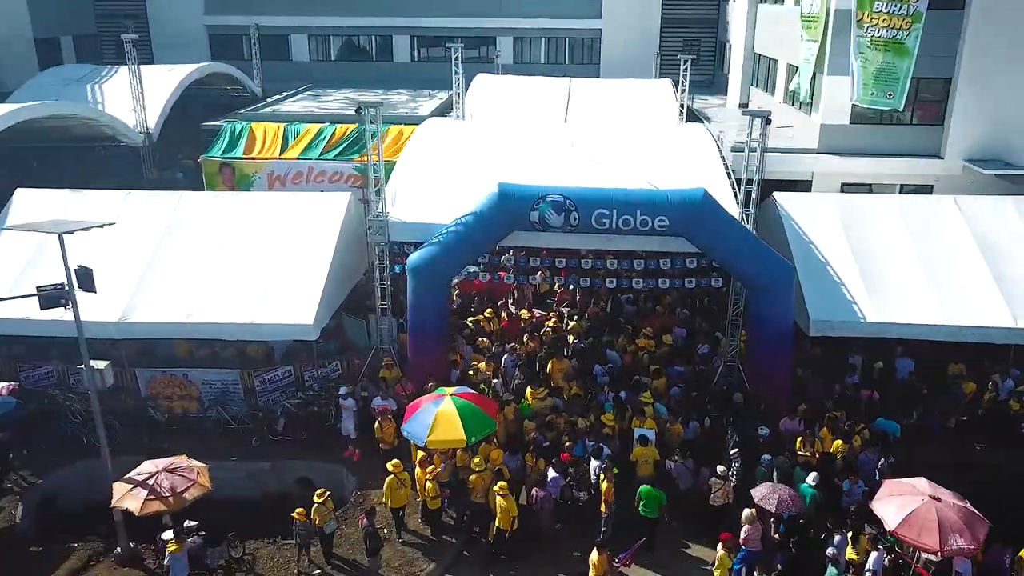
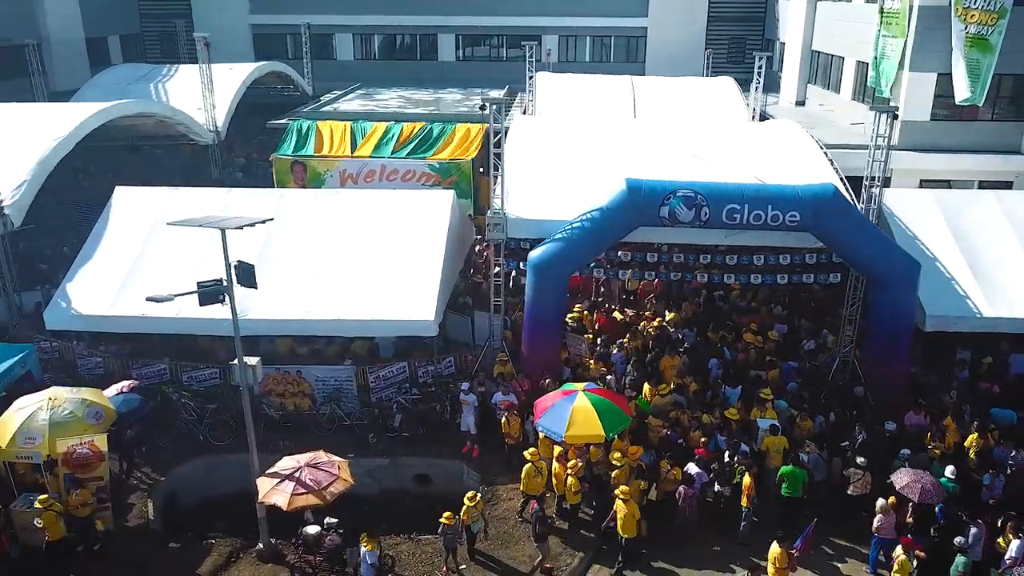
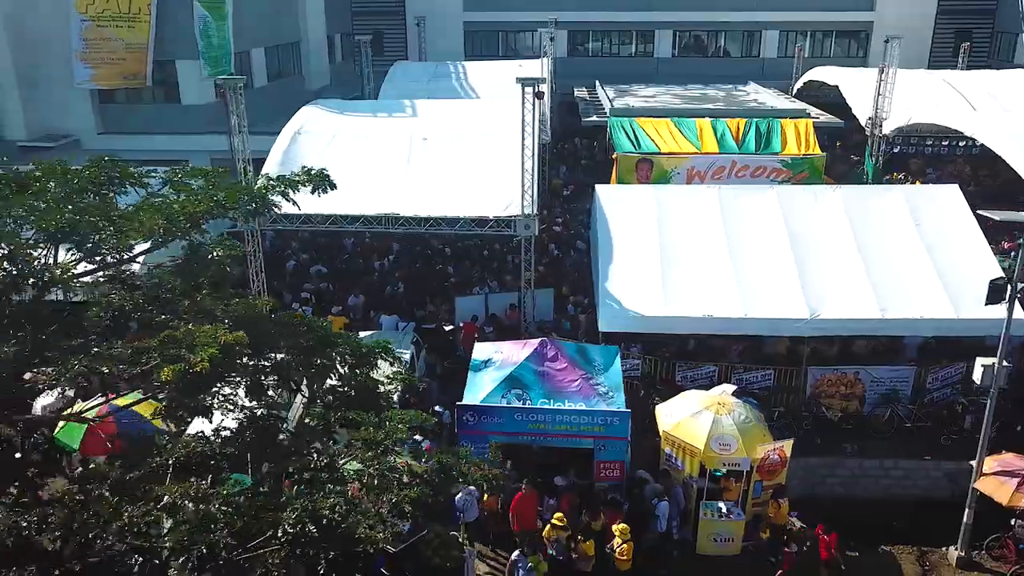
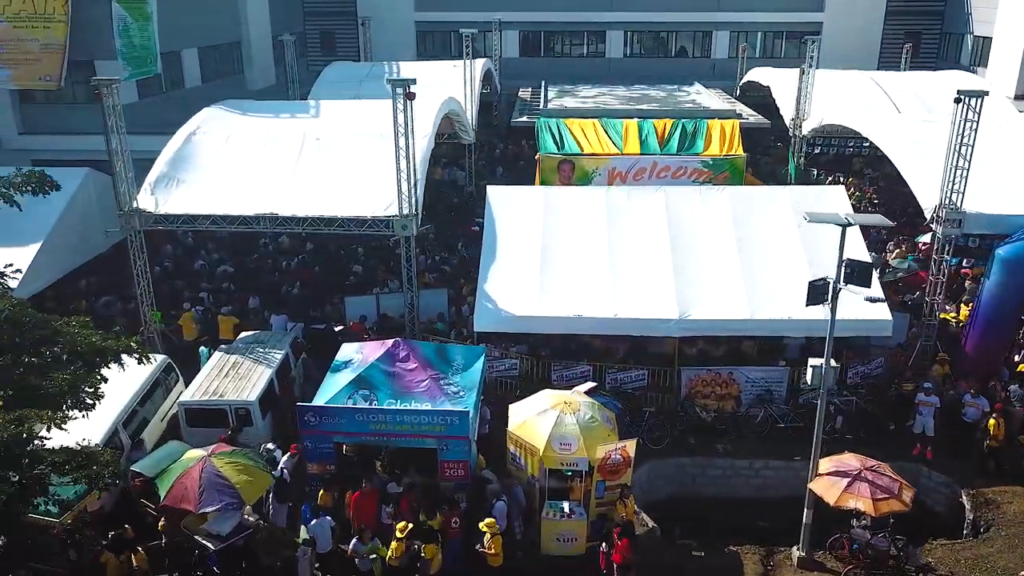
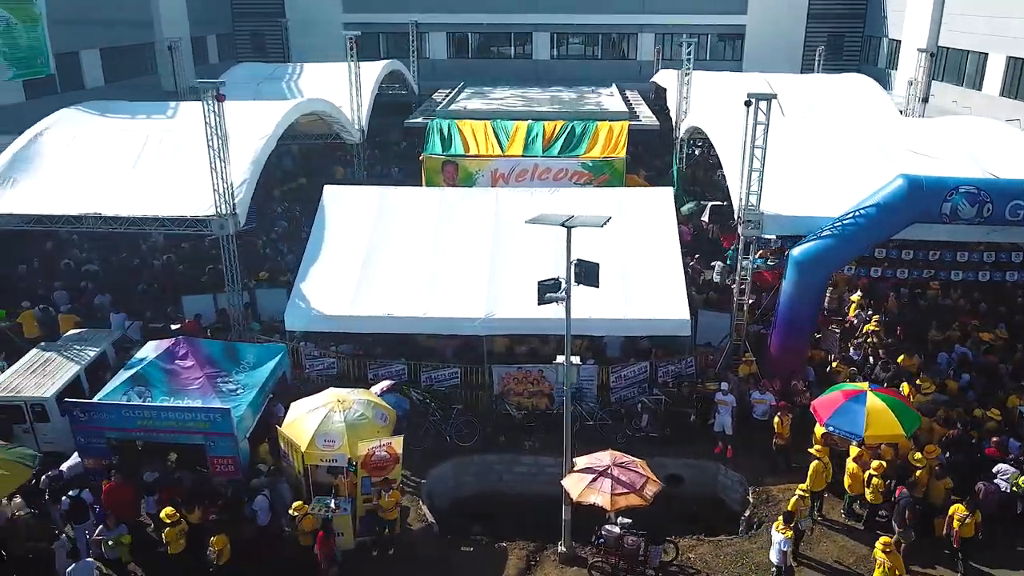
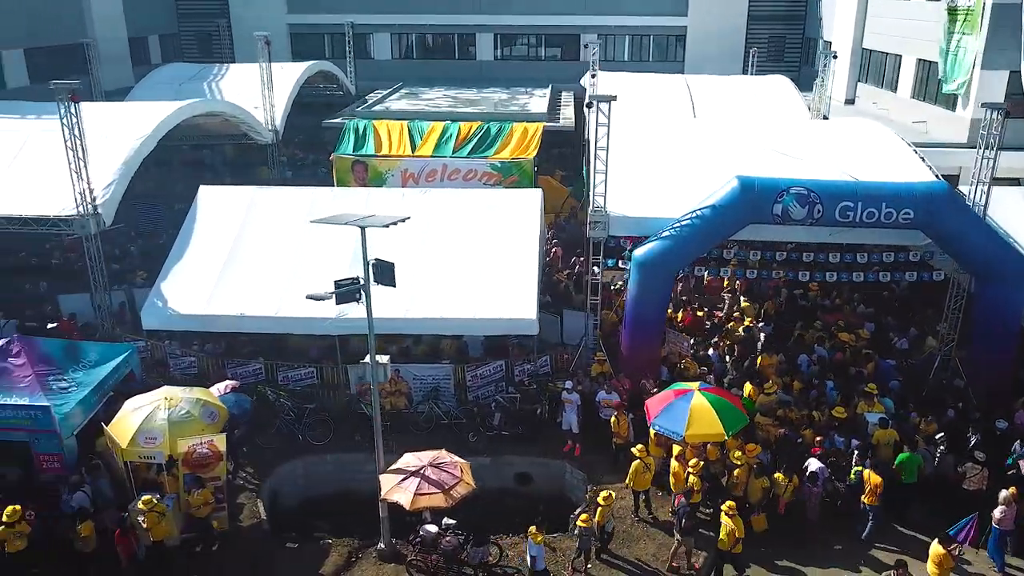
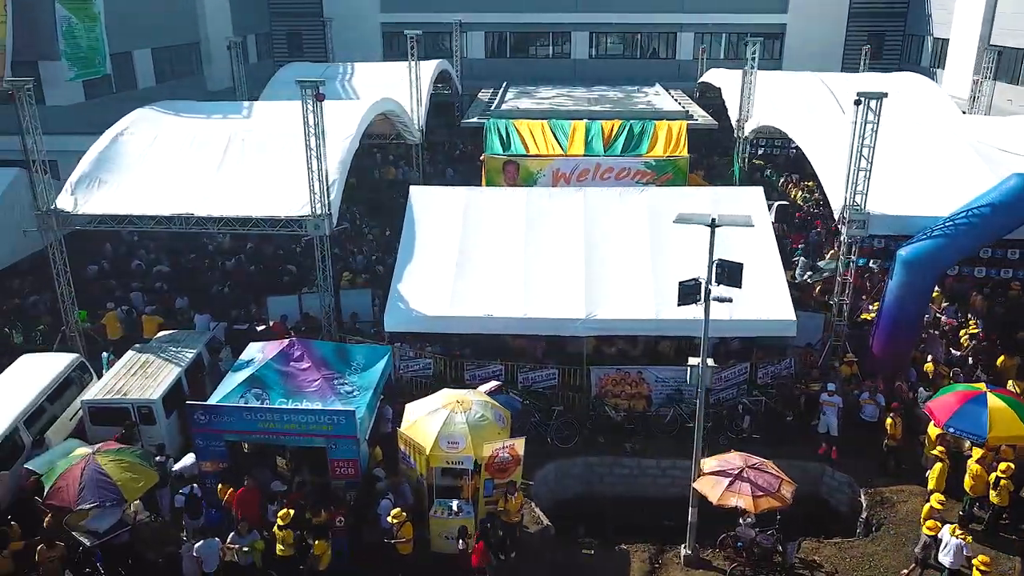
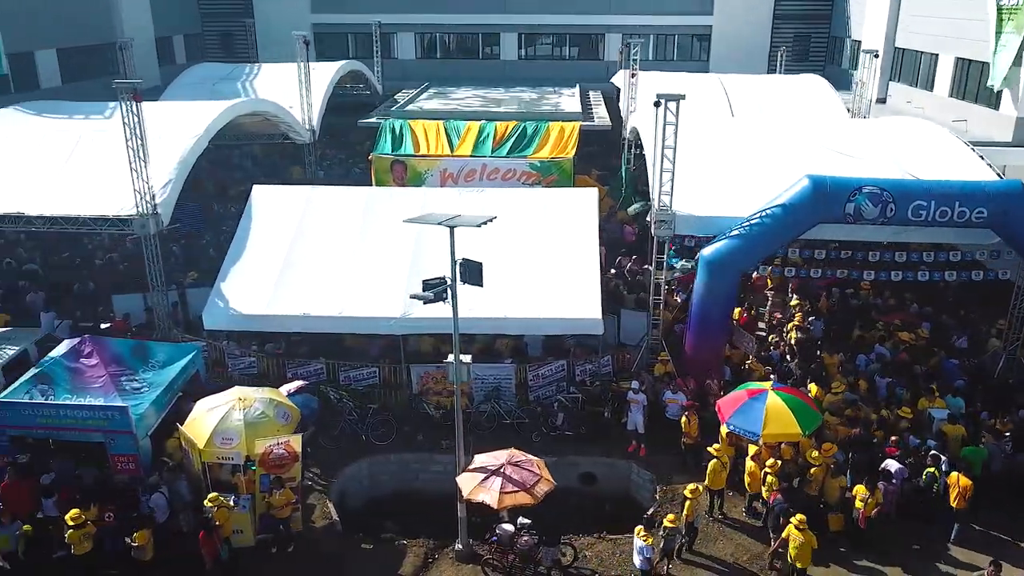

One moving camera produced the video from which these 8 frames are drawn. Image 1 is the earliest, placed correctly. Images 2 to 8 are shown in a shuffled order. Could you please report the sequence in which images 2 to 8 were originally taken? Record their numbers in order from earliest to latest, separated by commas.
2, 6, 8, 5, 7, 4, 3
